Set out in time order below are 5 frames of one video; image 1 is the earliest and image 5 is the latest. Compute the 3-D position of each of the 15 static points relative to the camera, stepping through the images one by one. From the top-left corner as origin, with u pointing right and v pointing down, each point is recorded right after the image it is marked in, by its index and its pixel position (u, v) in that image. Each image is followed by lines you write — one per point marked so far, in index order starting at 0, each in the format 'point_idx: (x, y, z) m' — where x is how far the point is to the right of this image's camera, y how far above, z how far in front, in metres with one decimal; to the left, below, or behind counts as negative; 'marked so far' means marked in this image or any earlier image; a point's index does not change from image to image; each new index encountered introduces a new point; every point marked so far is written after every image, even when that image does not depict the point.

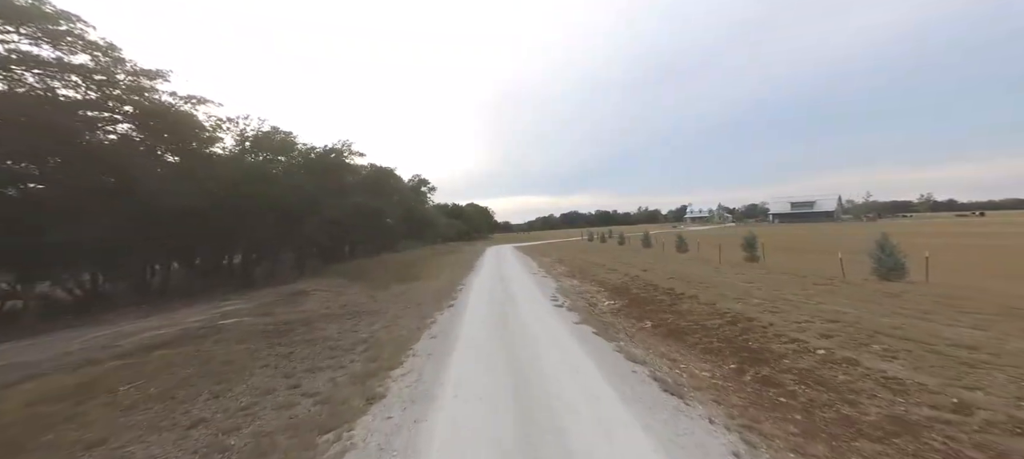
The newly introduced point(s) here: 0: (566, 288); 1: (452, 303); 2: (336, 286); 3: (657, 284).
0: (+2.6, -3.0, +15.3) m
1: (-2.5, -3.0, +13.3) m
2: (-9.0, -2.9, +16.6) m
3: (+6.5, -2.5, +14.5) m
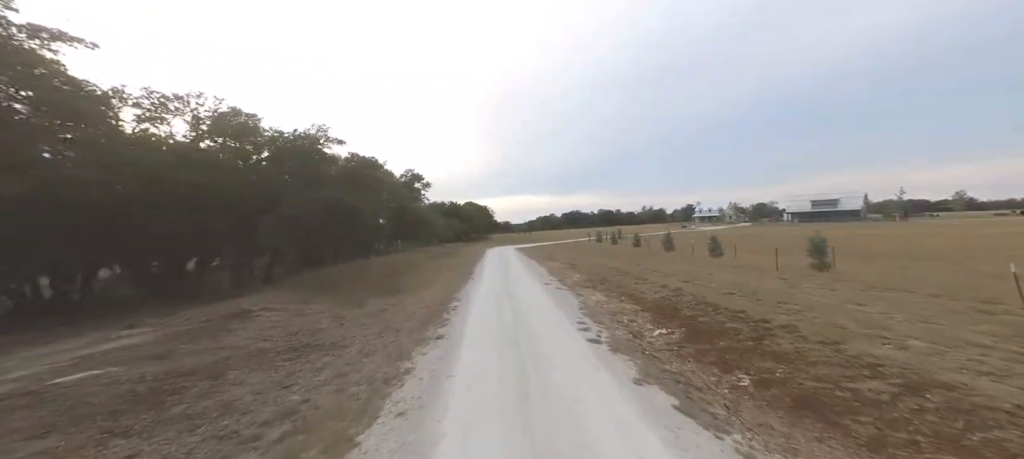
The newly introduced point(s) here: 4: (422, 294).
0: (+2.9, -3.0, +11.7) m
1: (-2.2, -3.0, +9.7) m
2: (-8.7, -2.9, +13.0) m
3: (+6.8, -2.5, +10.9) m
4: (-4.5, -3.3, +16.5) m
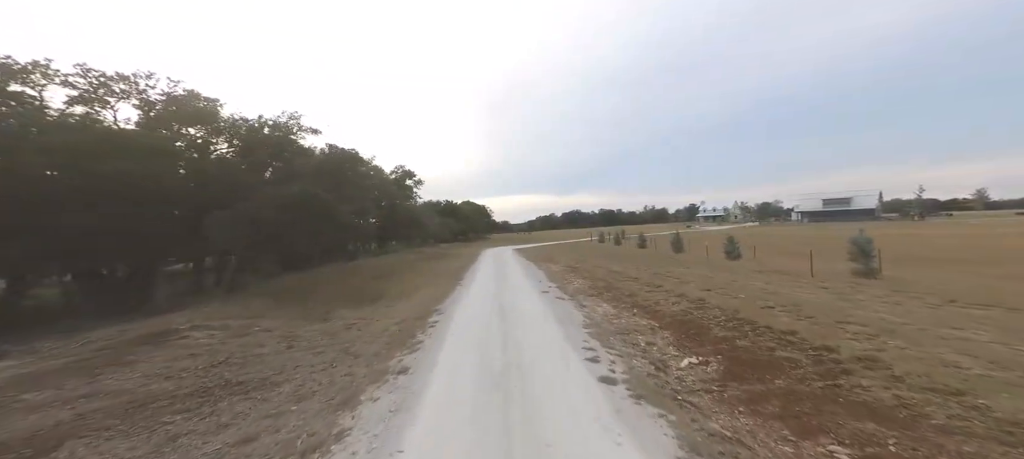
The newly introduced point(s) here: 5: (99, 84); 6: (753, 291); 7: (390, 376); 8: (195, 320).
0: (+2.6, -3.0, +9.5) m
1: (-2.5, -3.0, +7.6) m
2: (-9.0, -2.9, +10.9) m
3: (+6.5, -2.5, +8.8) m
4: (-4.8, -3.3, +14.4) m
5: (-18.5, +6.5, +14.6) m
6: (+8.8, -2.2, +12.0) m
7: (-2.6, -3.1, +6.9) m
8: (-9.7, -2.8, +10.0) m
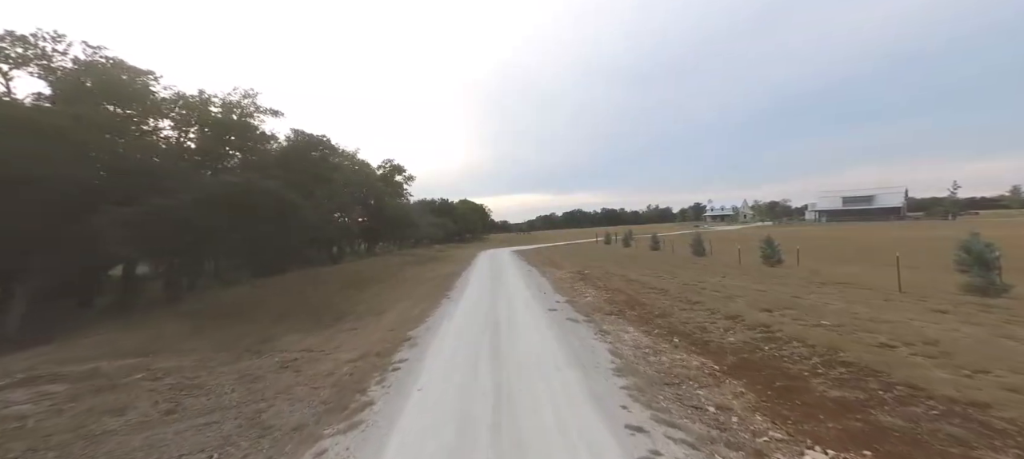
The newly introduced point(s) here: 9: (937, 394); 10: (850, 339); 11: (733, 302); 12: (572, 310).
0: (+2.6, -3.1, +6.4) m
1: (-2.5, -3.1, +4.4) m
2: (-9.0, -3.0, +7.7) m
3: (+6.5, -2.5, +5.7) m
4: (-4.8, -3.3, +11.2) m
5: (-18.5, +6.5, +11.4) m
6: (+8.8, -2.3, +8.8) m
7: (-2.6, -3.1, +3.8) m
8: (-9.8, -2.8, +6.9) m
9: (+6.5, -2.5, +5.1) m
10: (+7.6, -2.4, +7.3) m
11: (+7.8, -2.5, +11.6) m
12: (+2.2, -3.0, +12.1) m
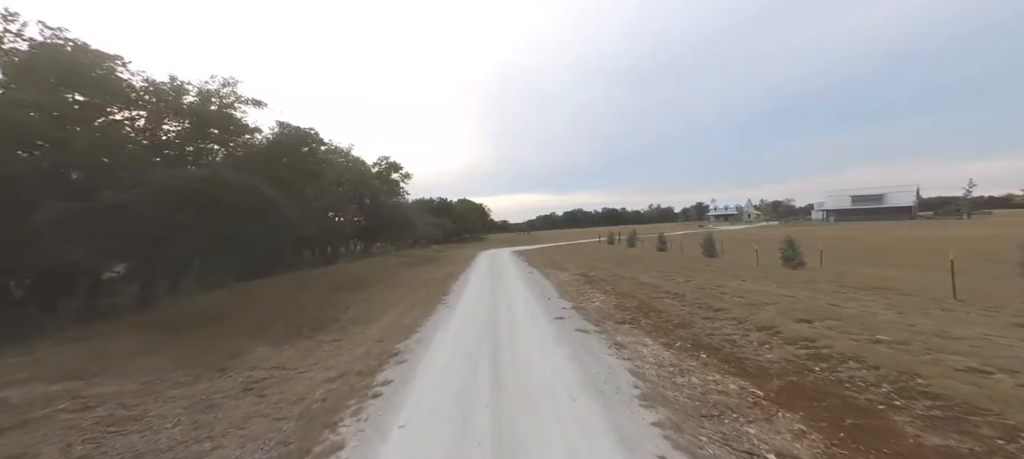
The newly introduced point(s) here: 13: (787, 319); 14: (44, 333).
0: (+2.6, -3.1, +5.2) m
1: (-2.4, -3.1, +3.2) m
2: (-8.9, -3.0, +6.5) m
3: (+6.6, -2.5, +4.4) m
4: (-4.8, -3.3, +10.0) m
5: (-18.5, +6.5, +10.2) m
6: (+8.8, -2.3, +7.6) m
7: (-2.5, -3.1, +2.5) m
8: (-9.7, -2.8, +5.6) m
9: (+6.6, -2.5, +3.8) m
10: (+7.6, -2.4, +6.0) m
11: (+7.9, -2.5, +10.3) m
12: (+2.3, -3.0, +10.9) m
13: (+7.9, -2.5, +9.3) m
14: (-18.3, -3.9, +13.0) m
